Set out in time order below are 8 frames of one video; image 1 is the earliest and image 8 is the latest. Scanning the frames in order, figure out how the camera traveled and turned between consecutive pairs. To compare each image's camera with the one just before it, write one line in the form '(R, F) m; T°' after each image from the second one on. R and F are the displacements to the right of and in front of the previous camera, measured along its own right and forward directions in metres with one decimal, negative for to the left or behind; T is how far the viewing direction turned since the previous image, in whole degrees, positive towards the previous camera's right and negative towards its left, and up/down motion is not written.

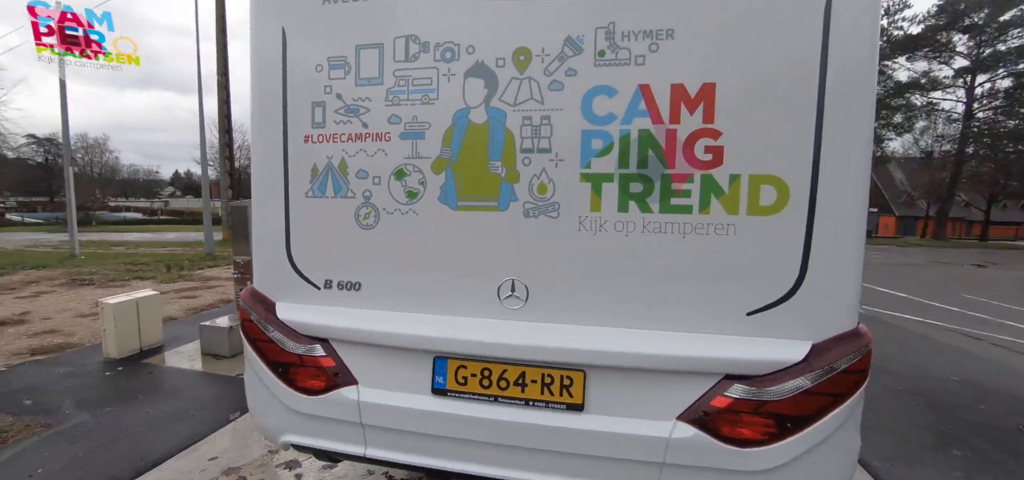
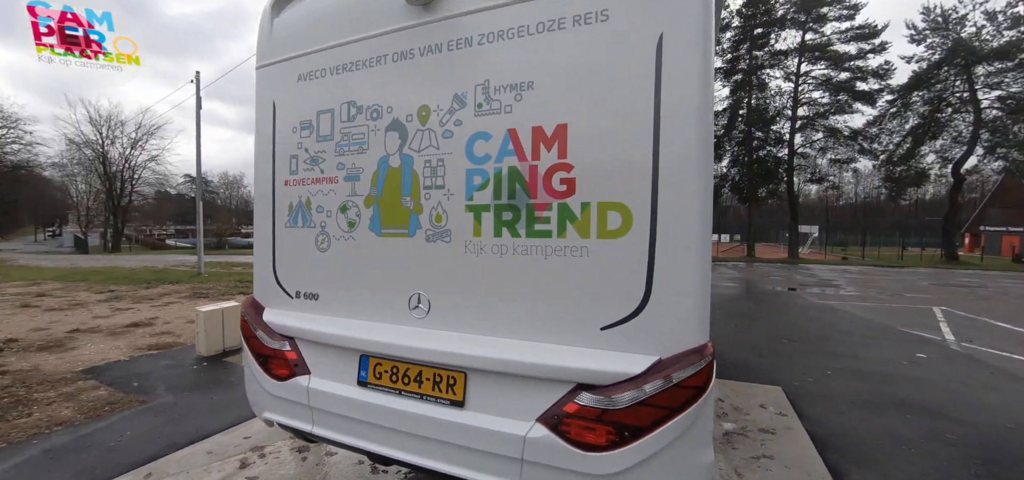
(+0.7, -0.2) m; -11°
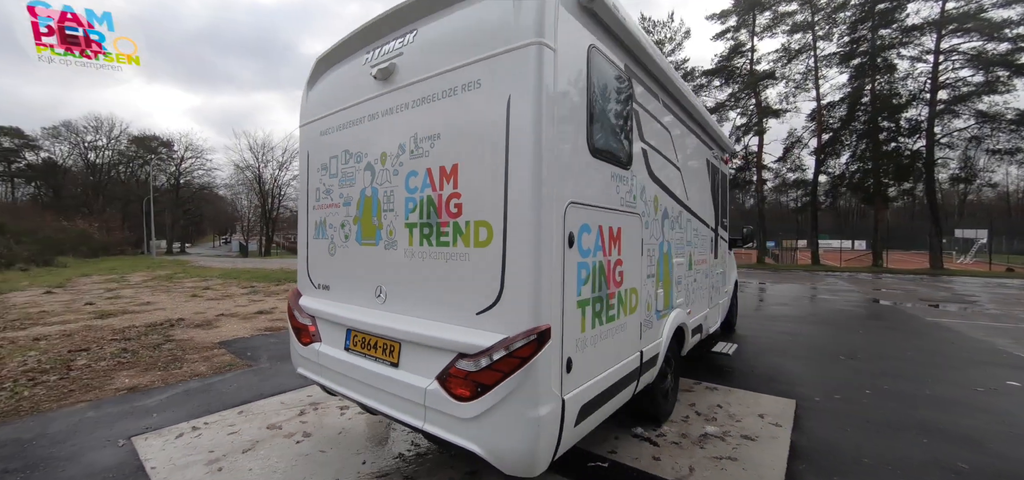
(+0.9, -0.4) m; -13°
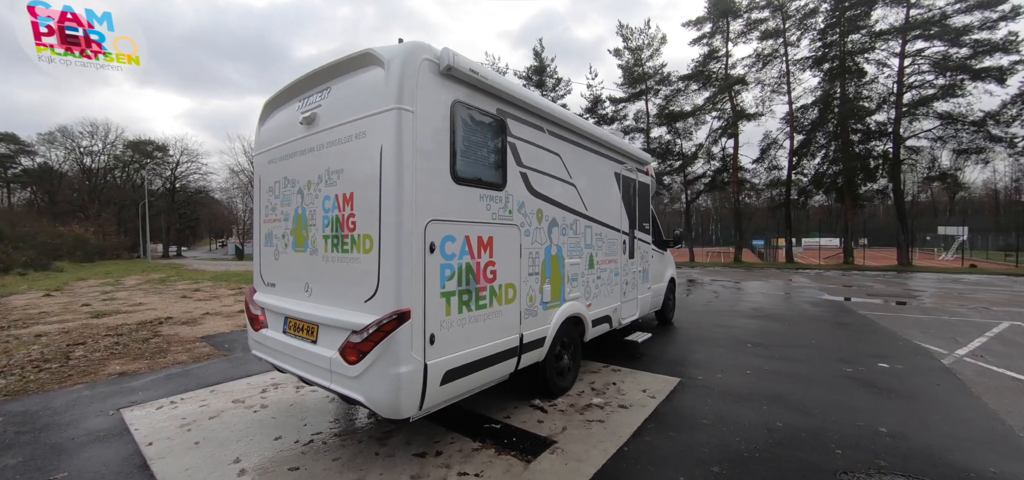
(+0.8, -0.7) m; 0°
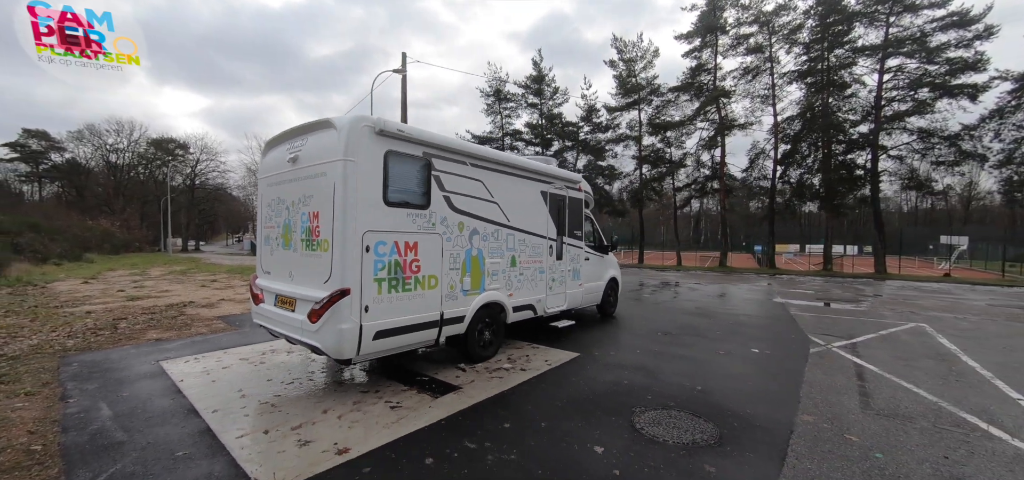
(+1.0, -1.3) m; -2°
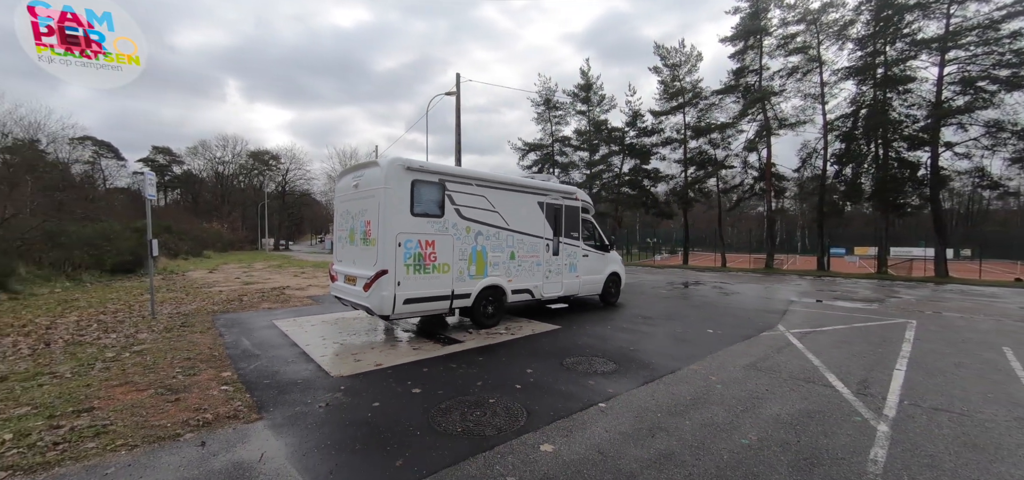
(+1.1, -1.7) m; -9°
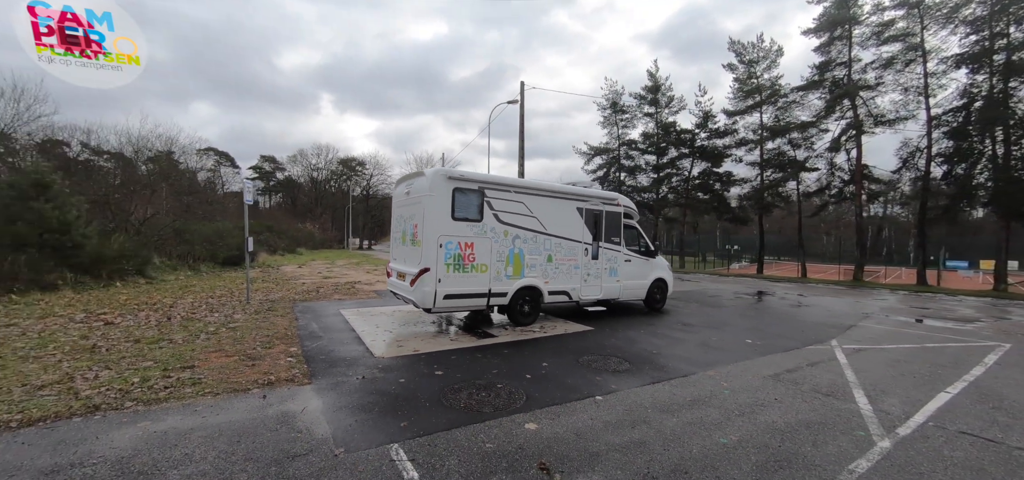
(+0.6, -0.4) m; -10°
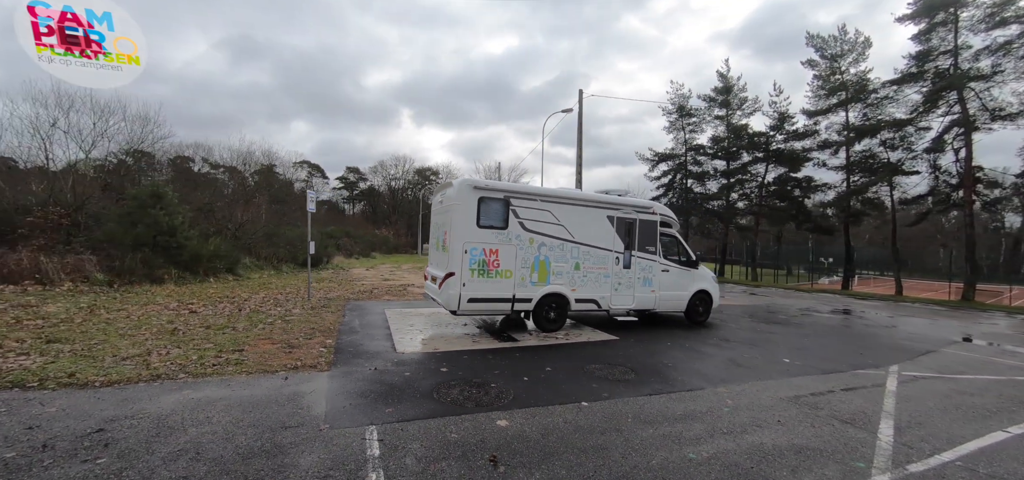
(+0.8, -0.2) m; -9°
